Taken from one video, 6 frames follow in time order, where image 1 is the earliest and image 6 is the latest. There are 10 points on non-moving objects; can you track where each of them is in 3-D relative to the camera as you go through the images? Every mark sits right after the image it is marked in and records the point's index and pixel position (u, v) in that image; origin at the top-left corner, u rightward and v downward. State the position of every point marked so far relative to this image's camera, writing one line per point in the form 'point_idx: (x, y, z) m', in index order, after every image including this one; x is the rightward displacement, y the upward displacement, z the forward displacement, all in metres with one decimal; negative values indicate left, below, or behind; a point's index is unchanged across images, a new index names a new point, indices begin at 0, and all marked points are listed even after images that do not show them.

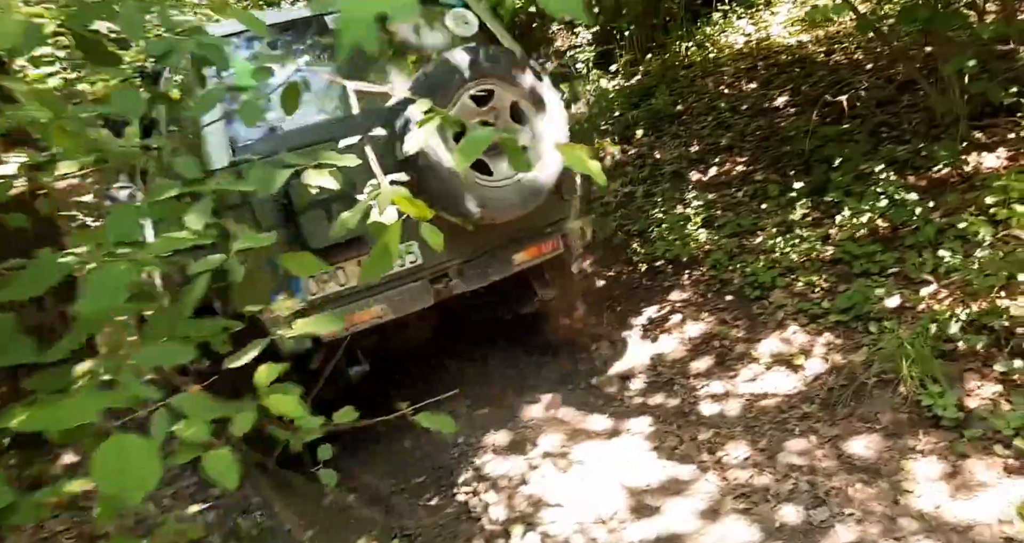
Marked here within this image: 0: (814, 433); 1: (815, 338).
0: (+1.5, -0.8, +4.7) m
1: (+1.7, -0.4, +5.5) m
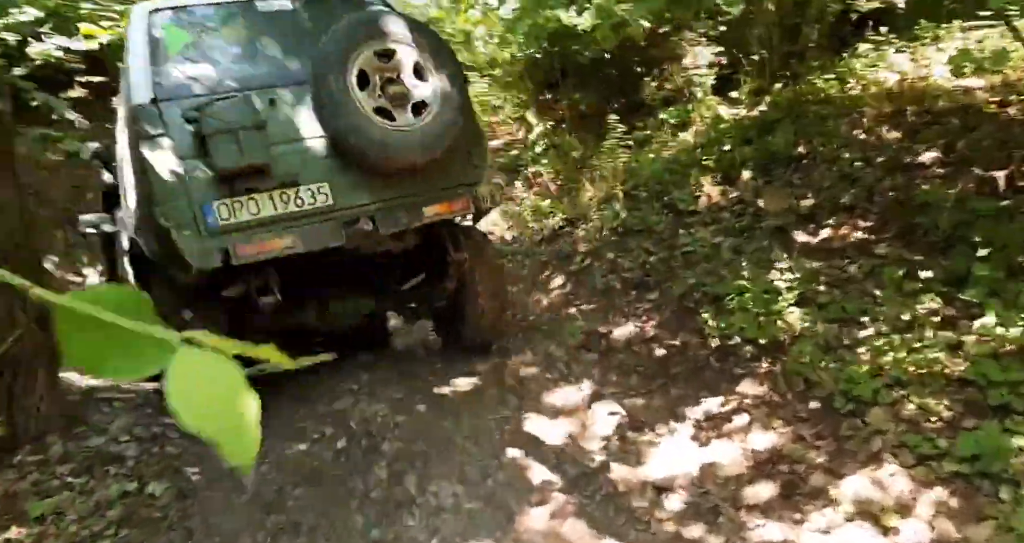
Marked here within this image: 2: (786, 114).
0: (+1.3, -1.2, +3.2) m
1: (+1.7, -0.9, +4.0) m
2: (+2.4, +1.4, +8.6) m
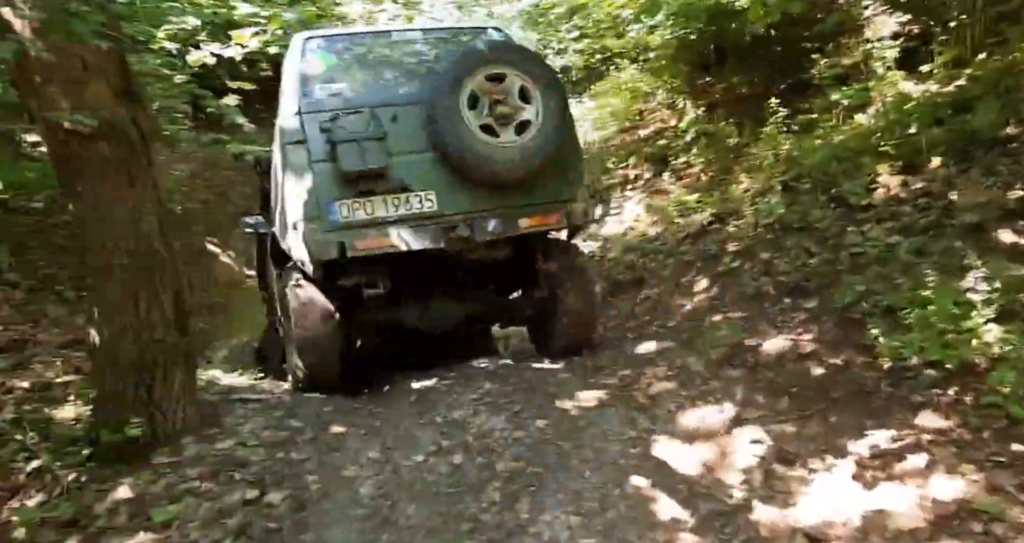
0: (+1.5, -1.3, +2.3) m
1: (+2.0, -0.9, +3.0) m
2: (+3.6, +1.4, +7.4) m
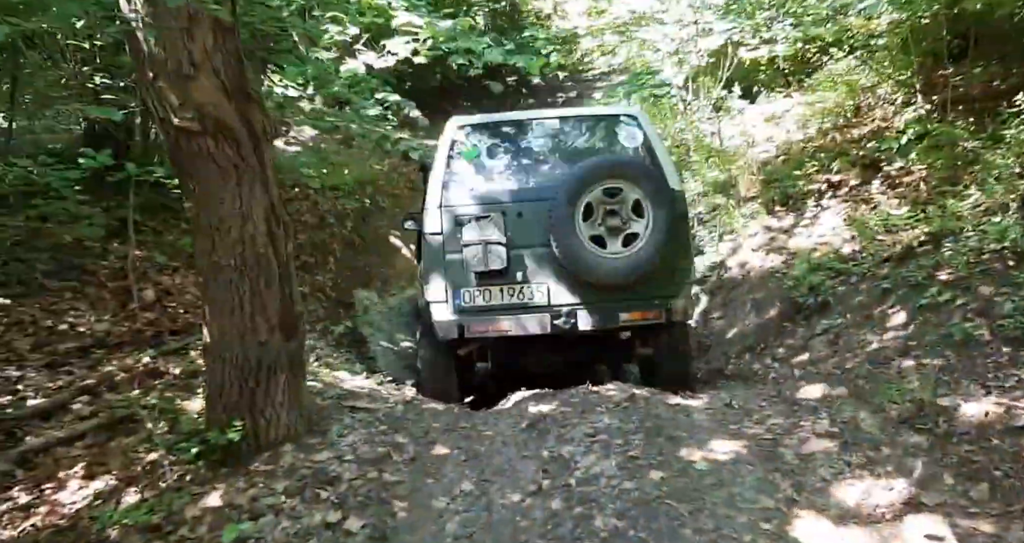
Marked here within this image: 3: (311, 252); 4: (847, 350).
0: (+1.3, -1.4, +1.2) m
1: (+2.0, -1.2, +1.8) m
2: (+4.6, +1.0, +5.7) m
3: (-1.9, +0.2, +9.4) m
4: (+2.0, -0.5, +5.9) m
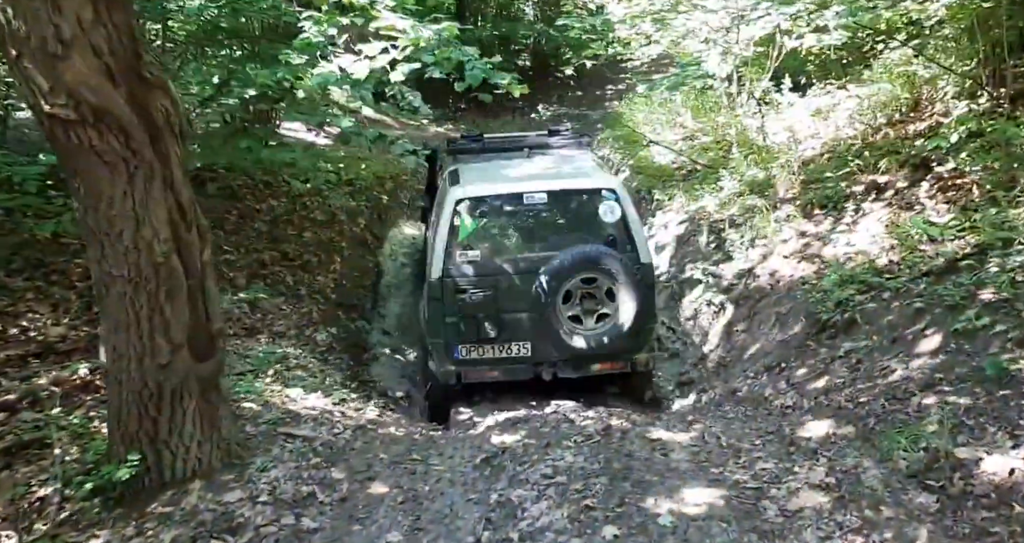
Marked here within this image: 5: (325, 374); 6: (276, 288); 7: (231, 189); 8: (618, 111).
0: (+0.9, -1.6, +0.6) m
1: (+1.6, -1.3, +1.1) m
2: (+4.5, +0.9, +4.8) m
3: (-1.8, +0.2, +8.9) m
4: (+1.9, -0.6, +5.2) m
5: (-1.2, -0.6, +6.0) m
6: (-2.0, -0.1, +7.7) m
7: (-2.6, +0.8, +9.0) m
8: (+1.7, +2.5, +14.8) m
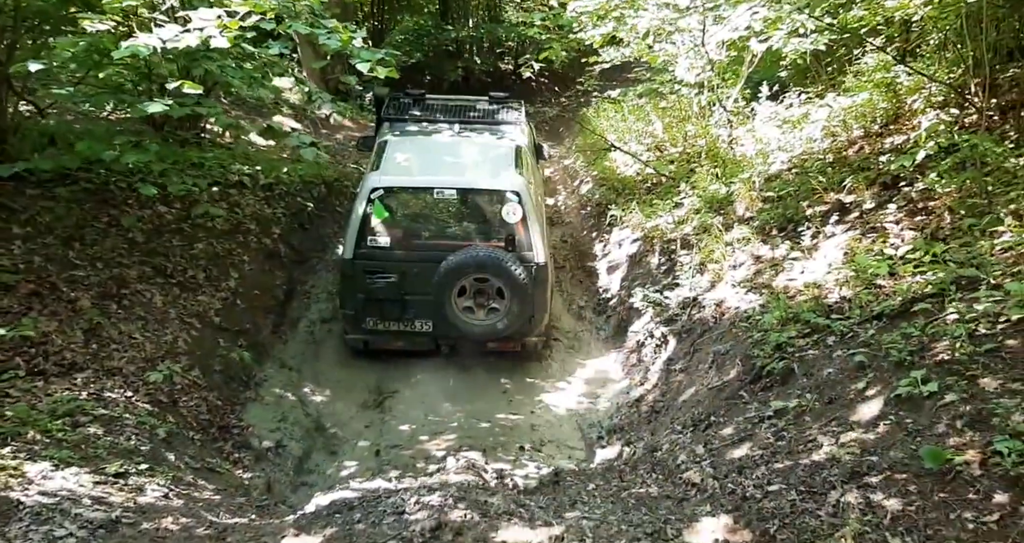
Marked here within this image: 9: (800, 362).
0: (+0.1, -1.7, -0.4) m
1: (+0.9, -1.5, +0.1) m
2: (+3.8, +0.6, +3.8) m
3: (-2.5, 0.0, +7.9) m
4: (+1.2, -0.8, +4.2) m
5: (-1.9, -0.8, +5.0) m
6: (-2.6, -0.3, +6.7) m
7: (-3.3, +0.6, +8.0) m
8: (+1.0, +2.2, +13.8) m
9: (+1.6, -0.5, +5.4) m
